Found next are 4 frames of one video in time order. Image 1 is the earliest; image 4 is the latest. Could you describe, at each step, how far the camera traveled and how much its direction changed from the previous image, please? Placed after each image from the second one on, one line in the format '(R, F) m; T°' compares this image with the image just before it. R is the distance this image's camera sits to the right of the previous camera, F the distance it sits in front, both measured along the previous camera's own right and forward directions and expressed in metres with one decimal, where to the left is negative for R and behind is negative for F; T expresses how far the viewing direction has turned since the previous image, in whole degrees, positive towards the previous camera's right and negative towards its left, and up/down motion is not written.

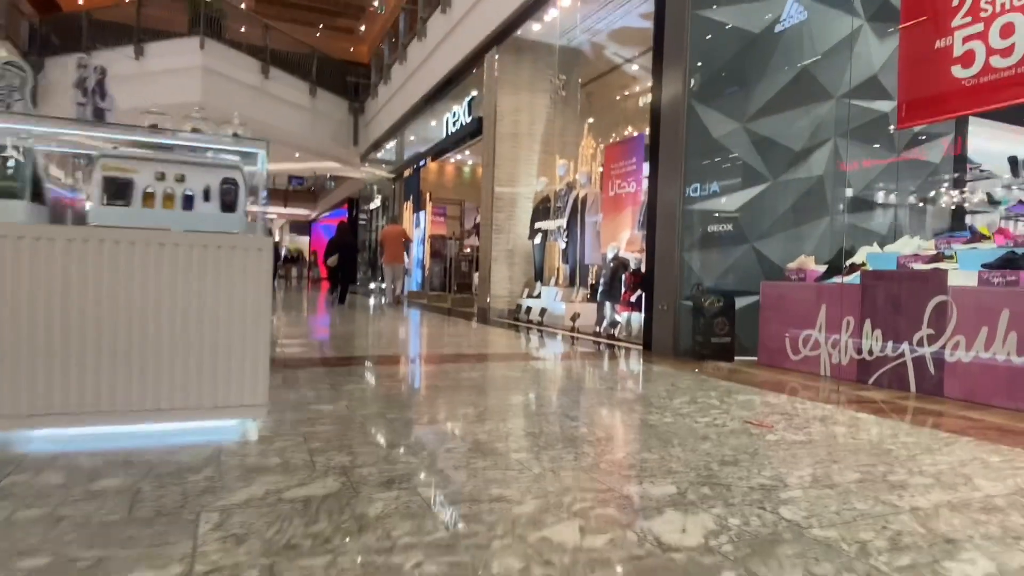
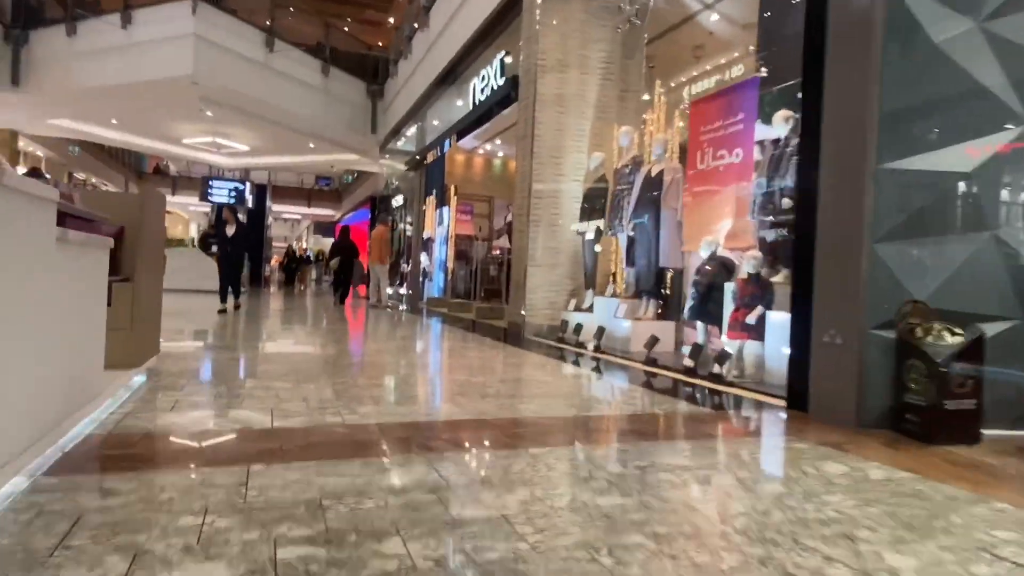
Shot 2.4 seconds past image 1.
(-0.1, +2.1) m; -3°
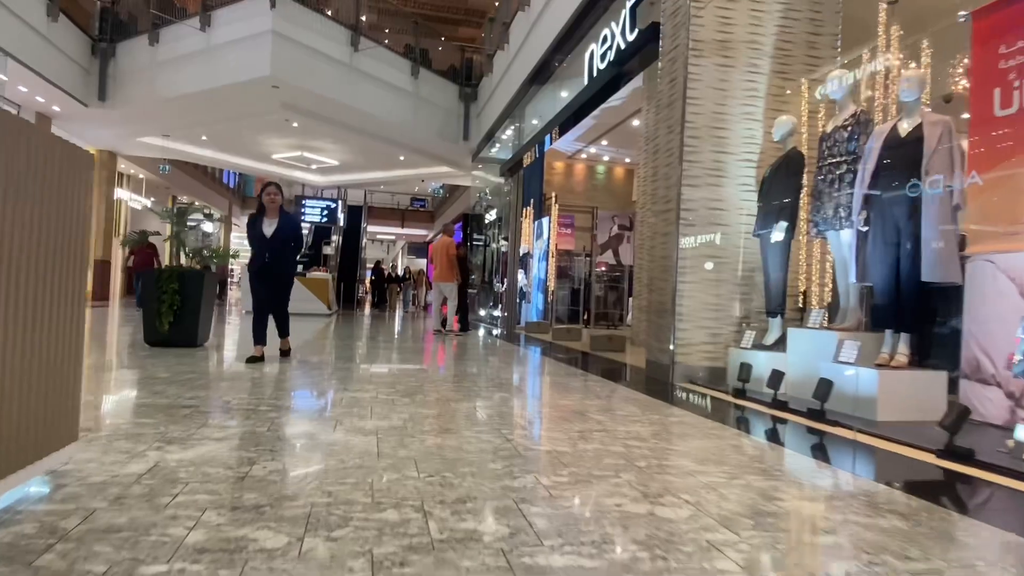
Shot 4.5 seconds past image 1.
(-0.4, +1.8) m; -8°
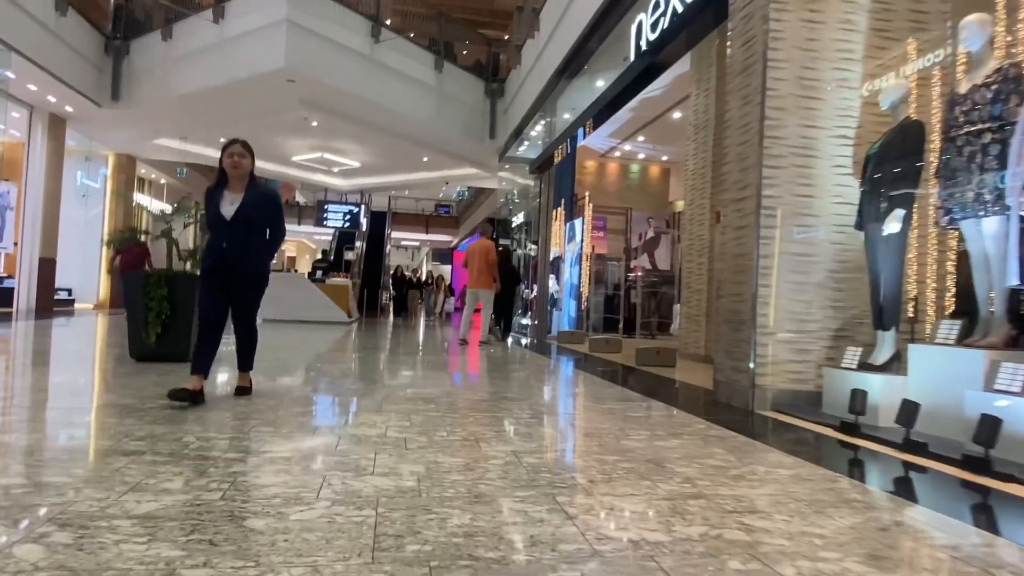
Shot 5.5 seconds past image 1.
(-0.1, +0.8) m; -2°
